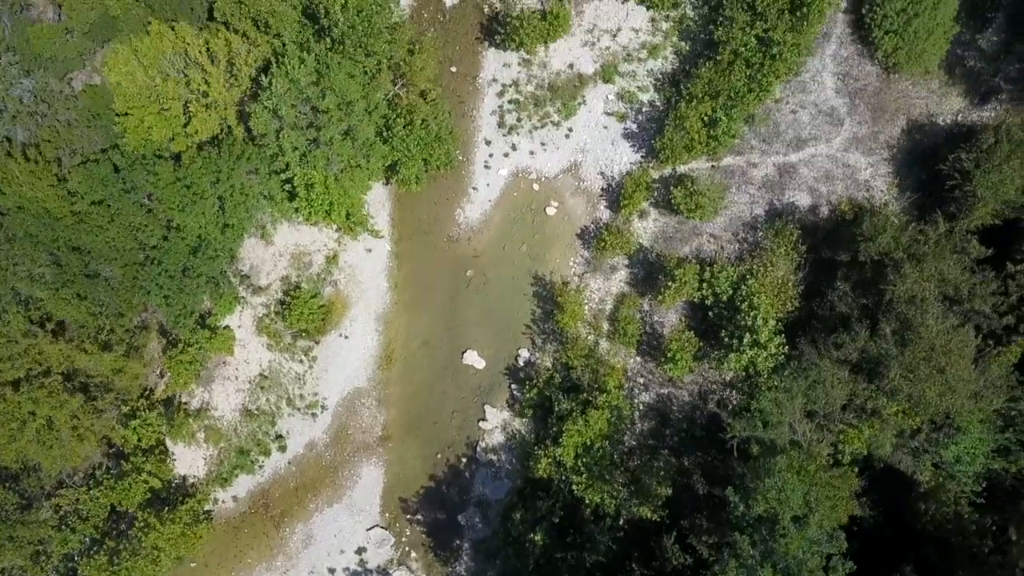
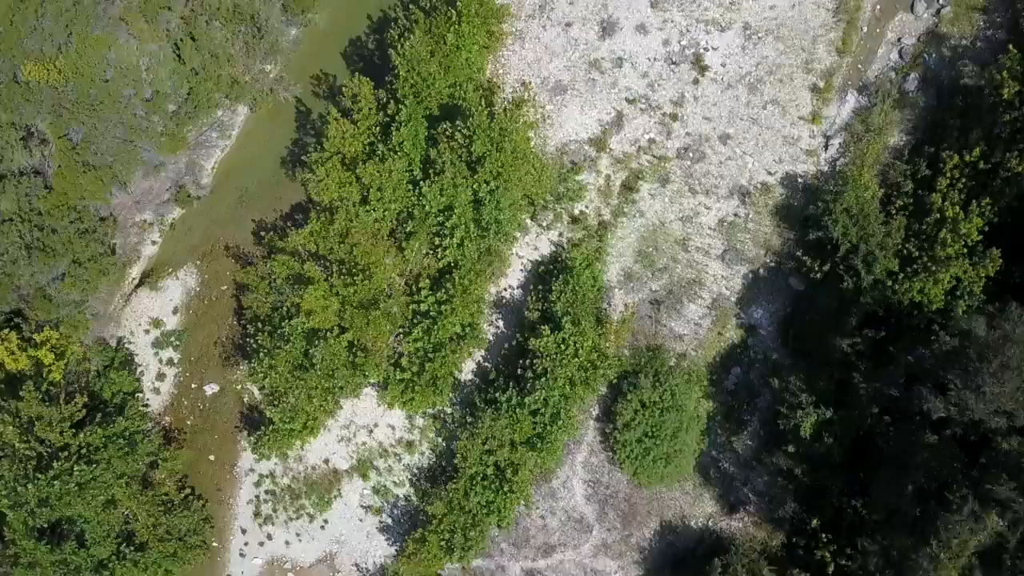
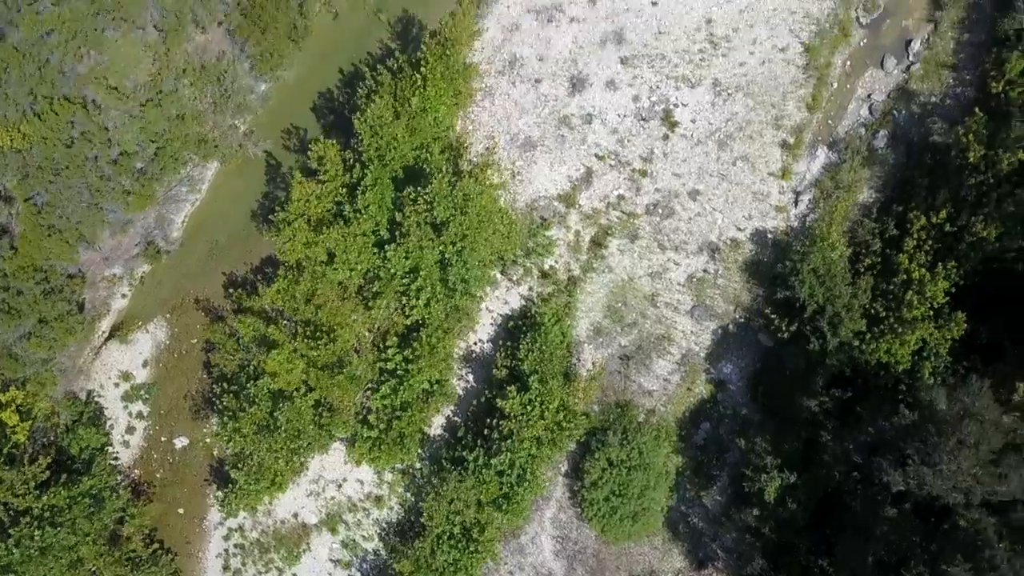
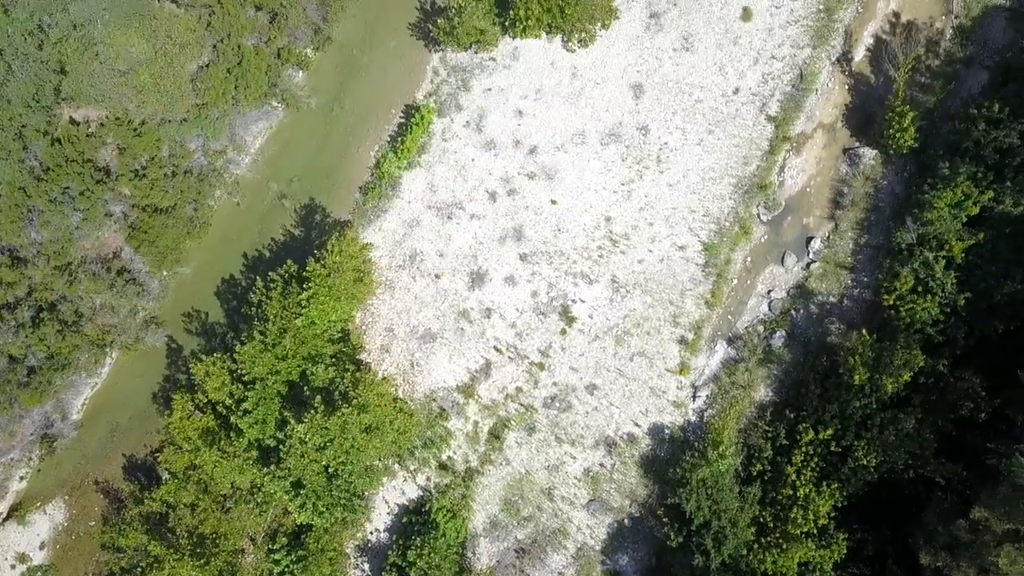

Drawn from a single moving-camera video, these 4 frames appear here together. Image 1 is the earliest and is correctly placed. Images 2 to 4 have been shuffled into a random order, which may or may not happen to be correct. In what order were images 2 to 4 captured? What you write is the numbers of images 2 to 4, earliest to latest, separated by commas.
2, 3, 4
